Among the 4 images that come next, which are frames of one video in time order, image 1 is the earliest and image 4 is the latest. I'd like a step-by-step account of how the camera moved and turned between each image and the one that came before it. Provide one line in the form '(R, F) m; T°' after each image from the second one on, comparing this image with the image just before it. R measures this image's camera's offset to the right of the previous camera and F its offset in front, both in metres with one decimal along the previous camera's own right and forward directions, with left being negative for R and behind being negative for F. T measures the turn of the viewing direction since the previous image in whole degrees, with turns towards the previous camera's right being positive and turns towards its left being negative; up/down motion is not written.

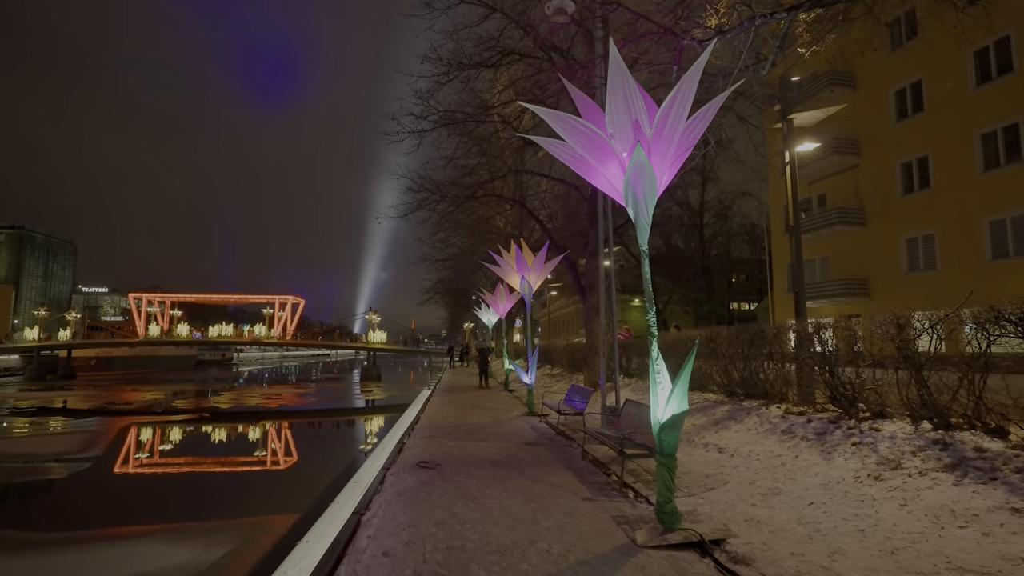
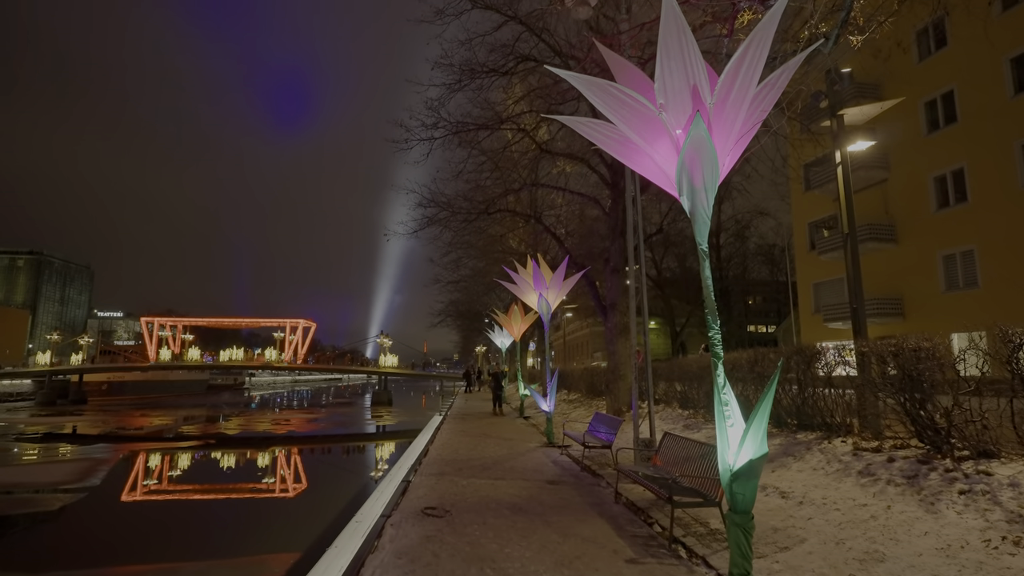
(-0.1, +1.0) m; -1°
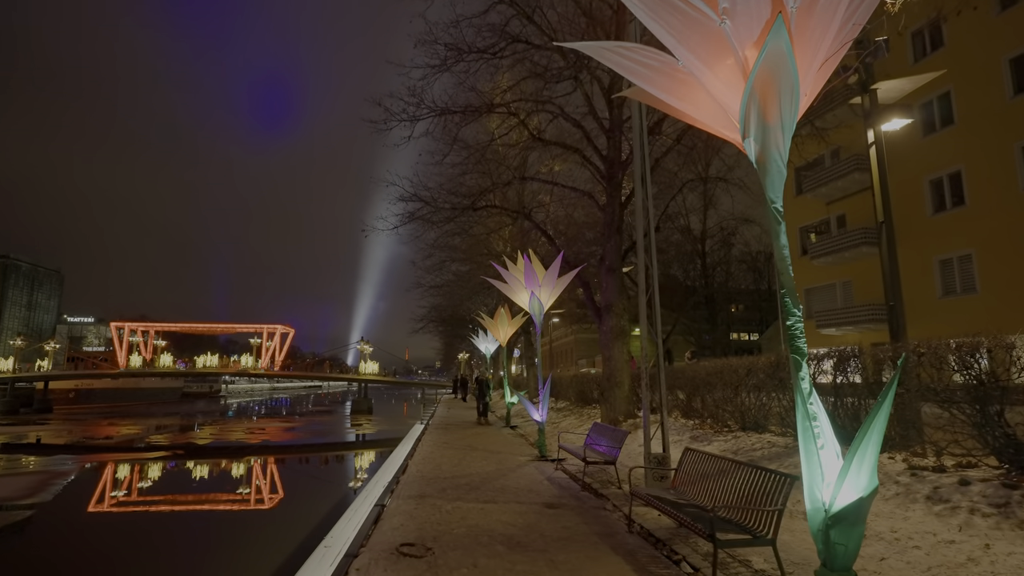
(-0.1, +1.1) m; +2°
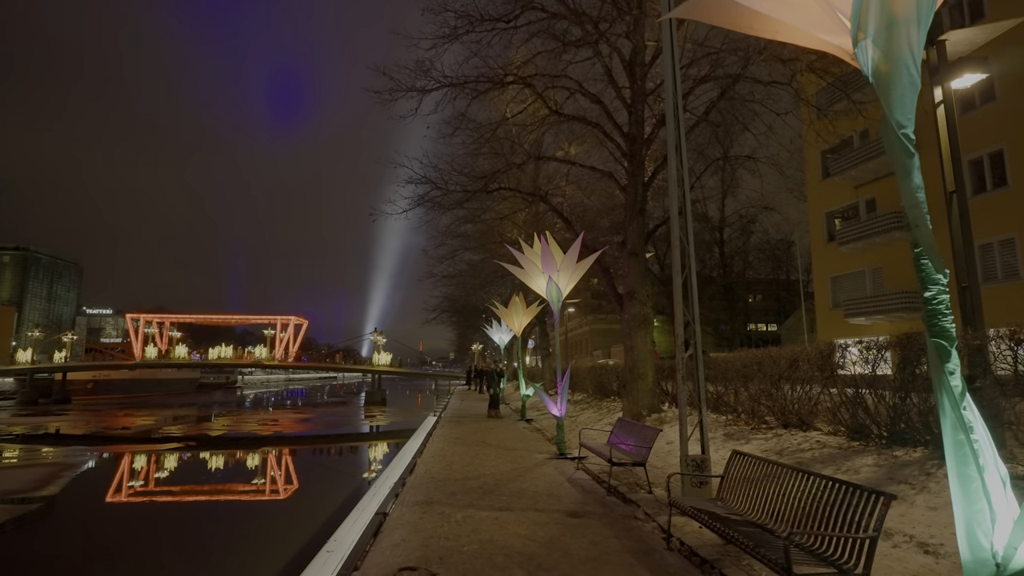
(0.0, +0.8) m; -1°
